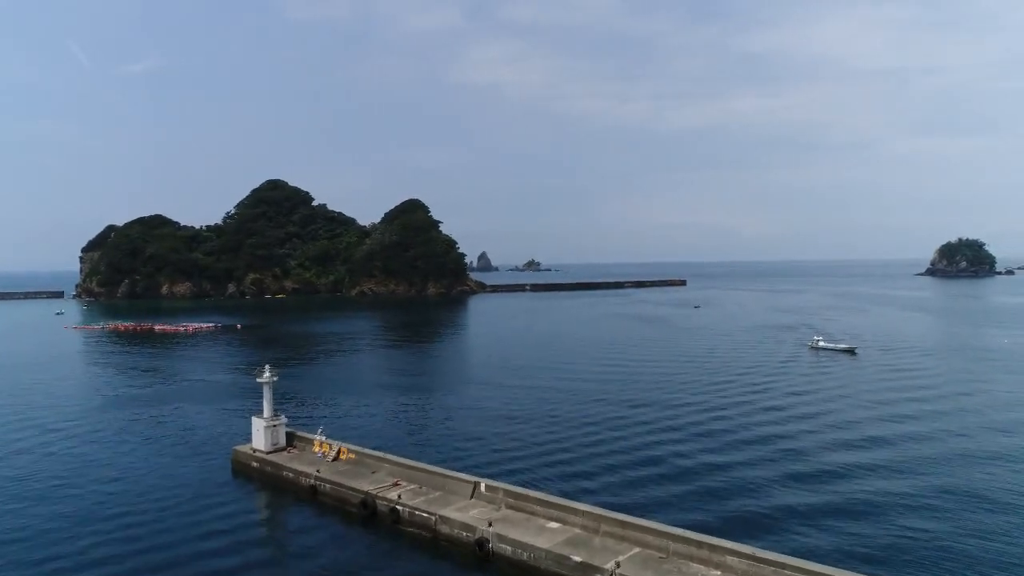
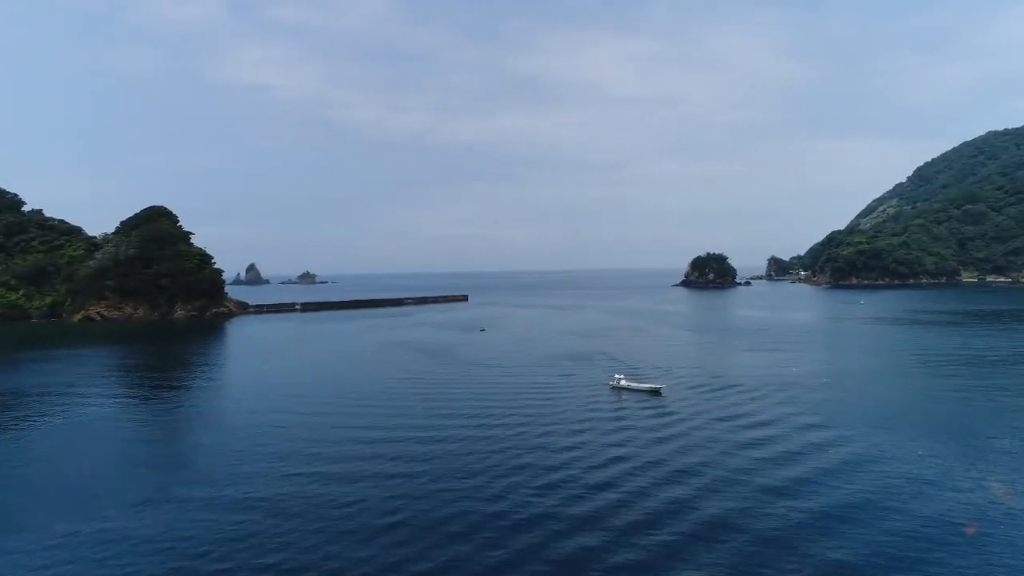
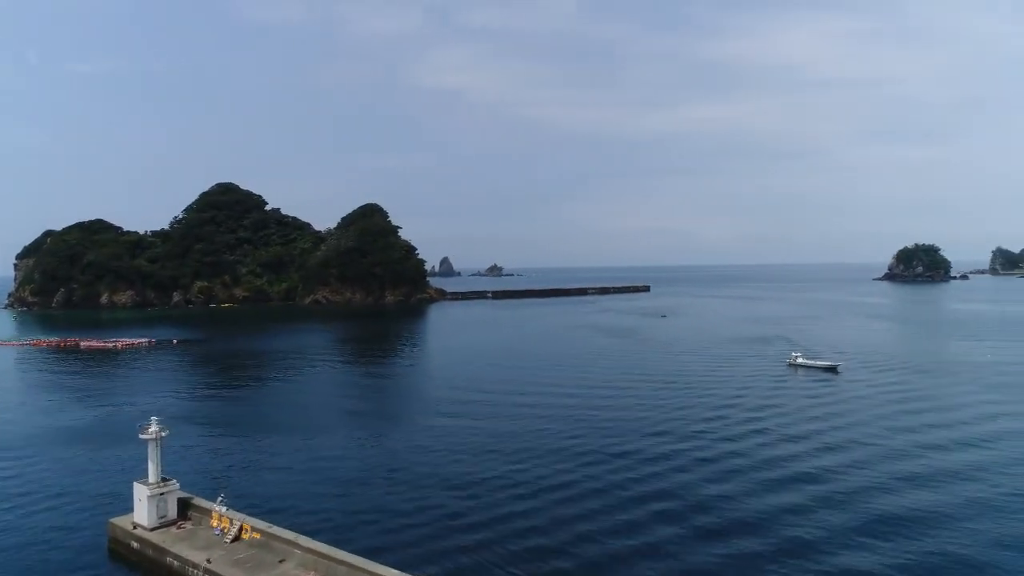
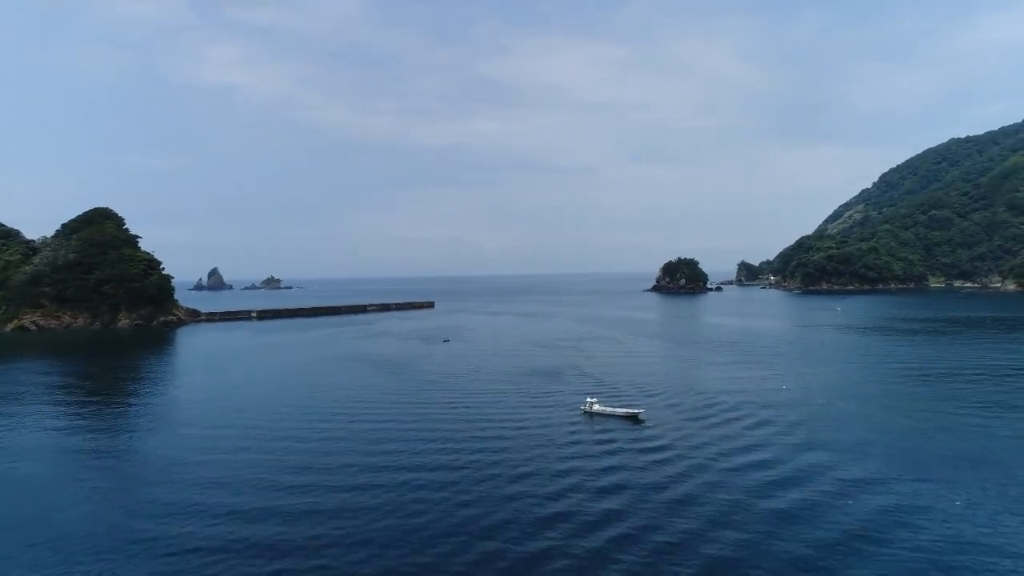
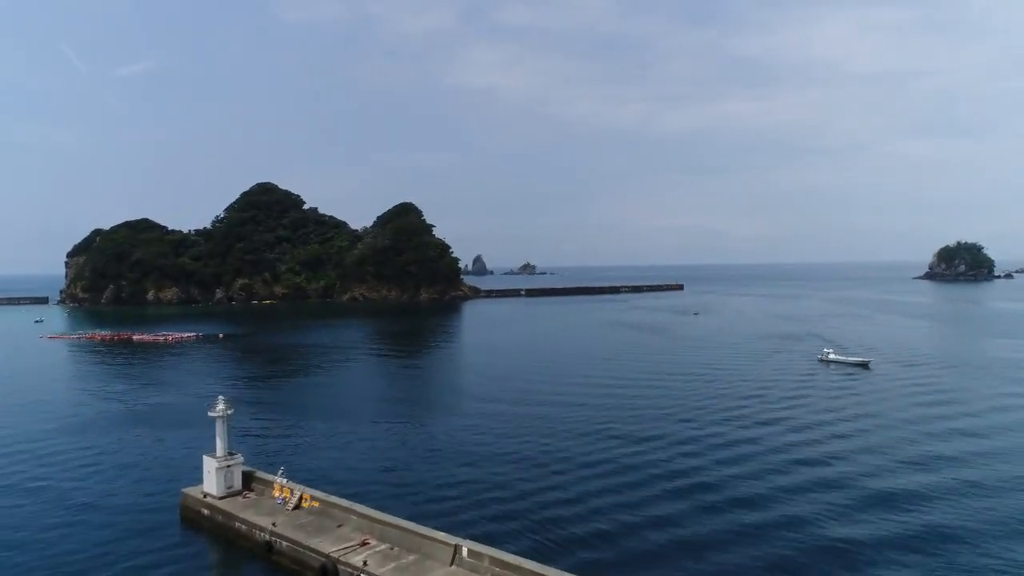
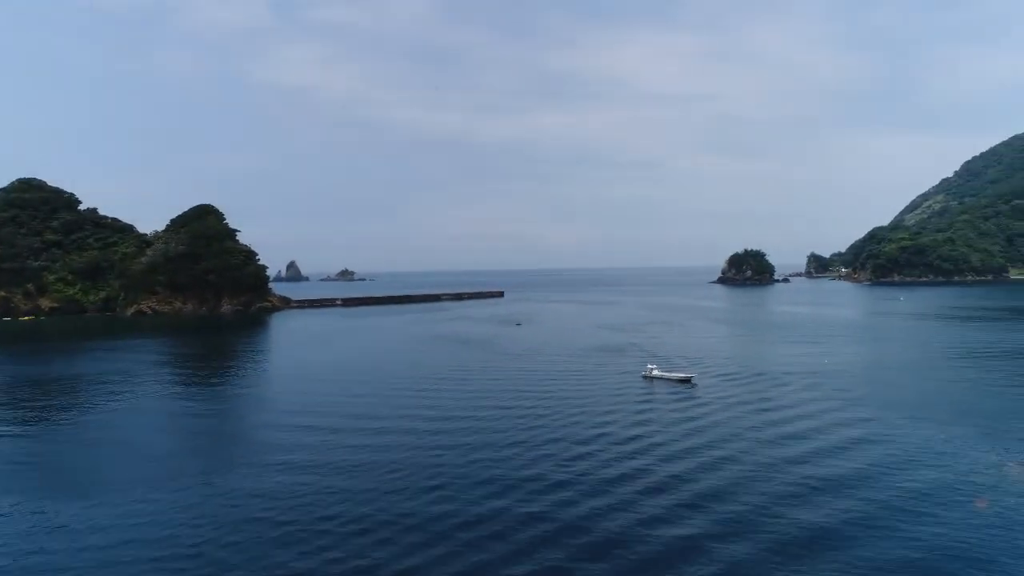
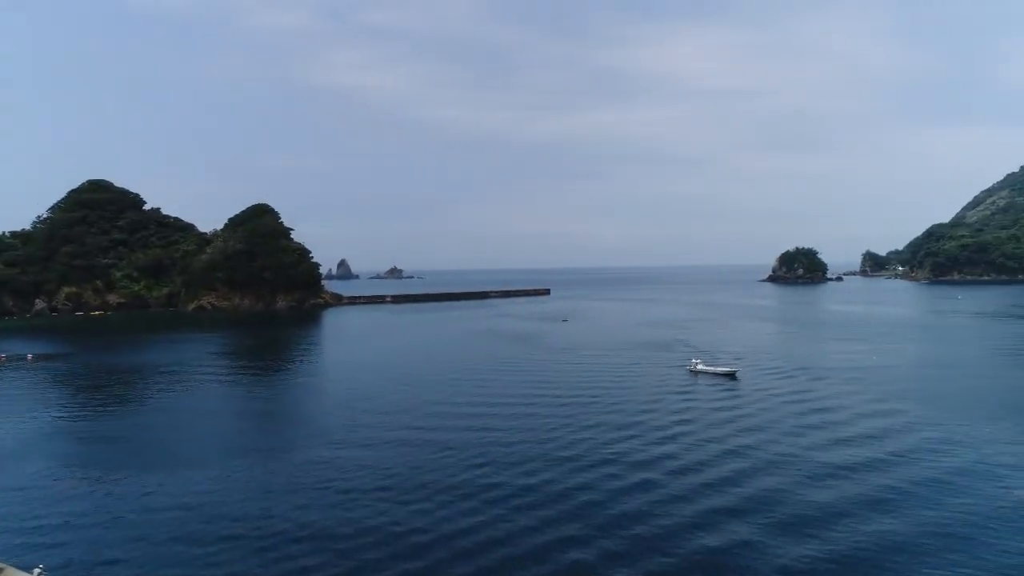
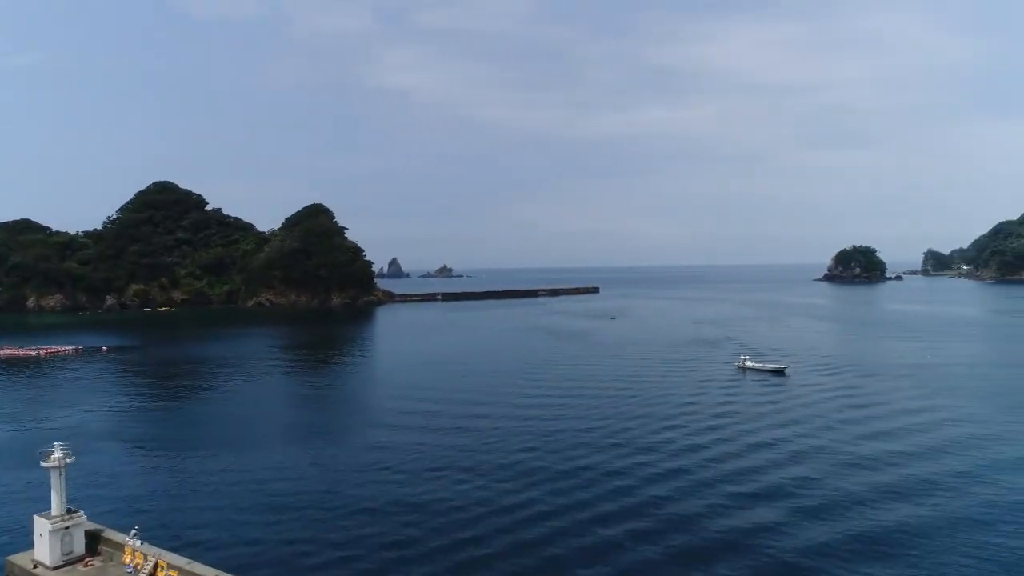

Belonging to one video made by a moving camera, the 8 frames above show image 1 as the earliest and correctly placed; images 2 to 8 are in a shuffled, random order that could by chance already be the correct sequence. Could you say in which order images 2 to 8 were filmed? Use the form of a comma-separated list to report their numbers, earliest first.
5, 3, 8, 7, 6, 2, 4
